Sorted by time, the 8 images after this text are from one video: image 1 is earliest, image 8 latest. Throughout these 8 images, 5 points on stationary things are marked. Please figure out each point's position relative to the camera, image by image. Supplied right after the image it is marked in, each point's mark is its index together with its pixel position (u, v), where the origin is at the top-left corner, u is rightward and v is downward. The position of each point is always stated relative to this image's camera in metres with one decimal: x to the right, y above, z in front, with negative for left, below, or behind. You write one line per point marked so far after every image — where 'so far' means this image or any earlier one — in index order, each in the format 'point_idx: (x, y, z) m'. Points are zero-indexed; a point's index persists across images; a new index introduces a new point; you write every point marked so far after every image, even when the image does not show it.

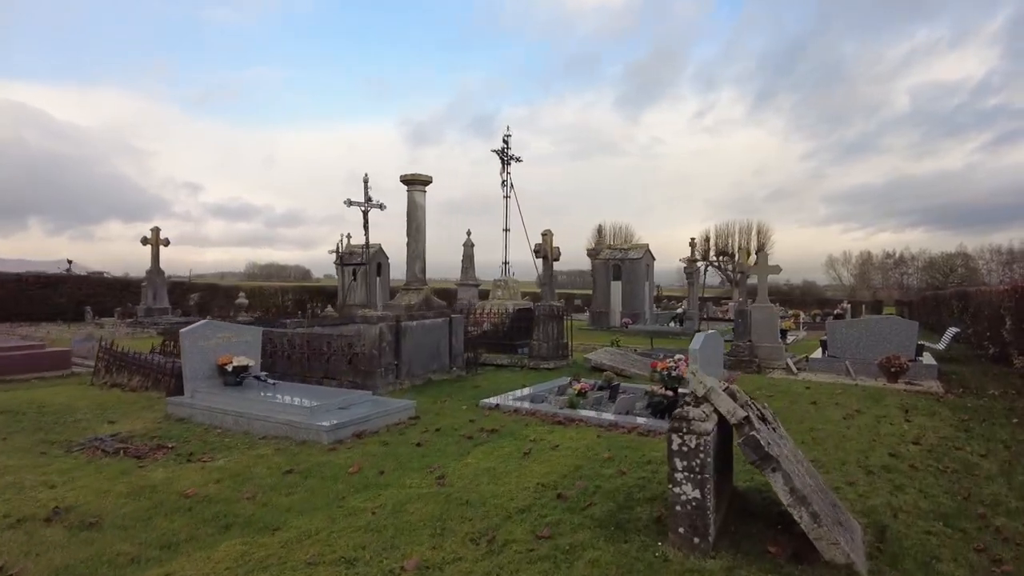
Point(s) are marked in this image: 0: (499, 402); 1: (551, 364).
0: (-0.2, -1.7, +9.1) m
1: (+0.9, -1.6, +12.6) m
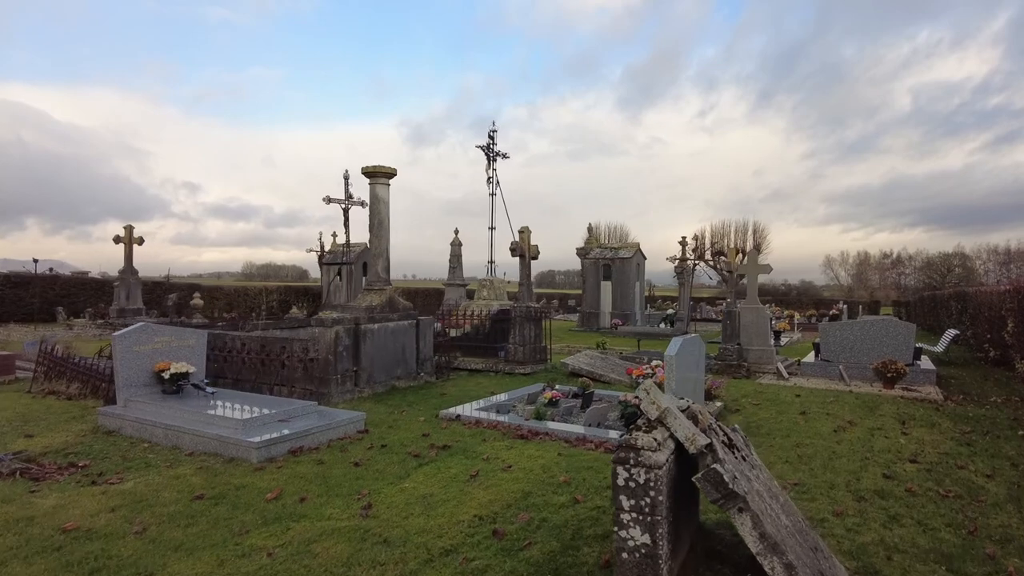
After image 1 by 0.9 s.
0: (-0.7, -1.7, +8.4) m
1: (+0.3, -1.6, +11.9) m
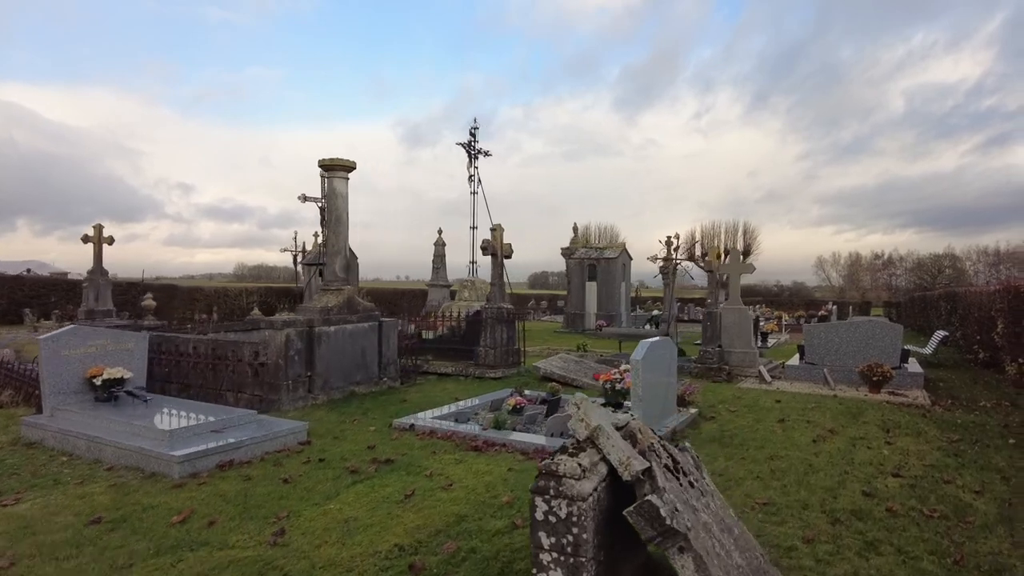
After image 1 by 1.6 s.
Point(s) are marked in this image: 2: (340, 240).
0: (-1.3, -1.7, +7.8) m
1: (-0.2, -1.6, +11.3) m
2: (-2.8, +0.8, +9.9) m
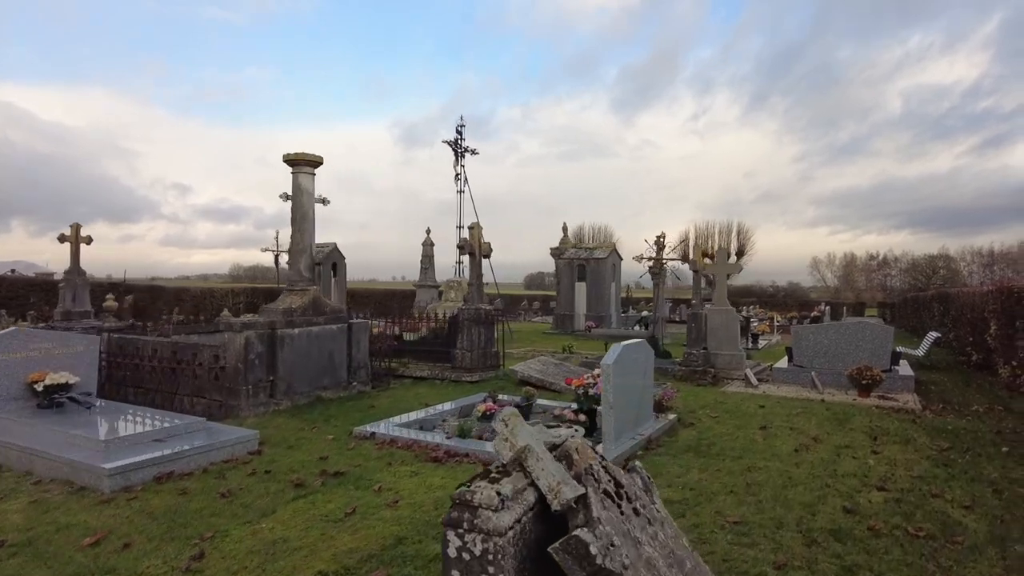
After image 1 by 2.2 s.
0: (-1.7, -1.7, +7.4) m
1: (-0.7, -1.6, +10.9) m
2: (-3.2, +0.8, +9.5) m
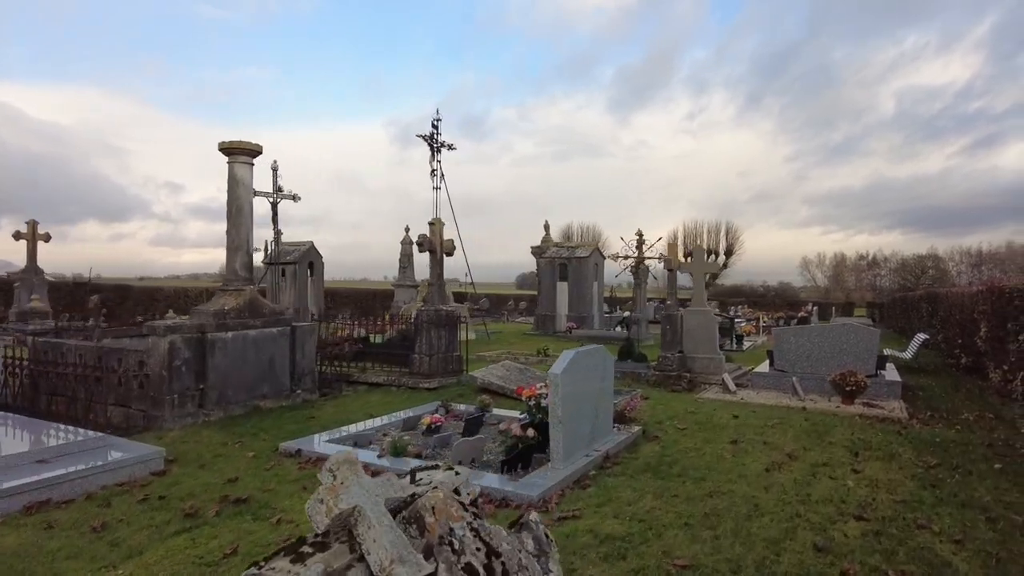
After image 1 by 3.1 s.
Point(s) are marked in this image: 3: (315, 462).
0: (-2.3, -1.7, +6.6) m
1: (-1.3, -1.6, +10.2) m
2: (-3.9, +0.8, +8.7) m
3: (-2.0, -1.8, +6.2) m
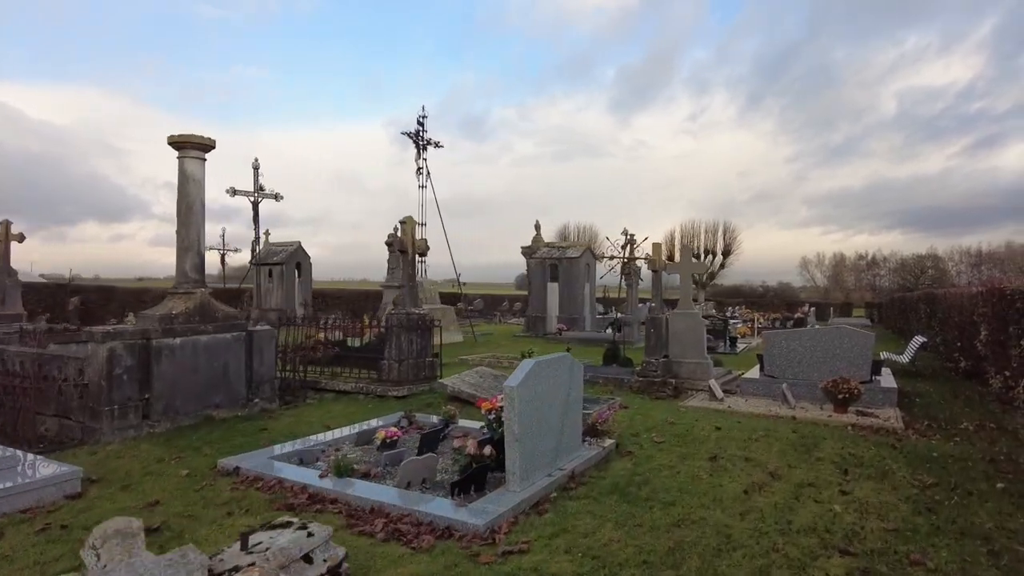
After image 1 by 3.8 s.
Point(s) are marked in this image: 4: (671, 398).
0: (-2.7, -1.7, +6.1) m
1: (-1.7, -1.6, +9.6) m
2: (-4.3, +0.8, +8.2) m
3: (-2.4, -1.8, +5.7) m
4: (+2.6, -1.8, +10.1) m
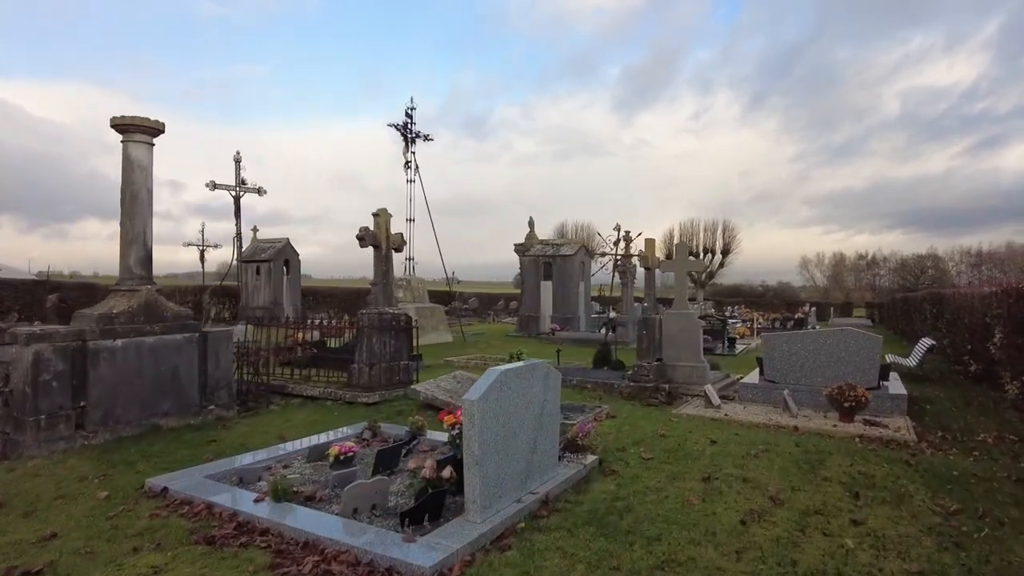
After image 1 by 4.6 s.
0: (-3.0, -1.7, +5.4) m
1: (-2.0, -1.6, +8.9) m
2: (-4.6, +0.8, +7.5) m
3: (-2.7, -1.8, +5.0) m
4: (+2.3, -1.8, +9.3) m
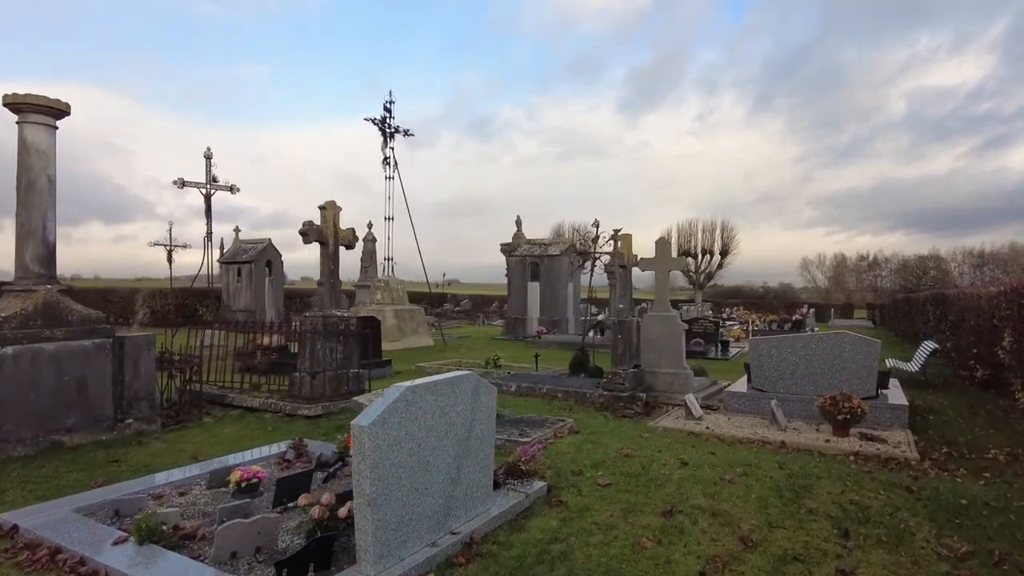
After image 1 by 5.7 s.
0: (-3.5, -1.7, +4.5) m
1: (-2.6, -1.6, +8.1) m
2: (-5.1, +0.8, +6.6) m
3: (-3.3, -1.8, +4.1) m
4: (+1.8, -1.8, +8.5) m
